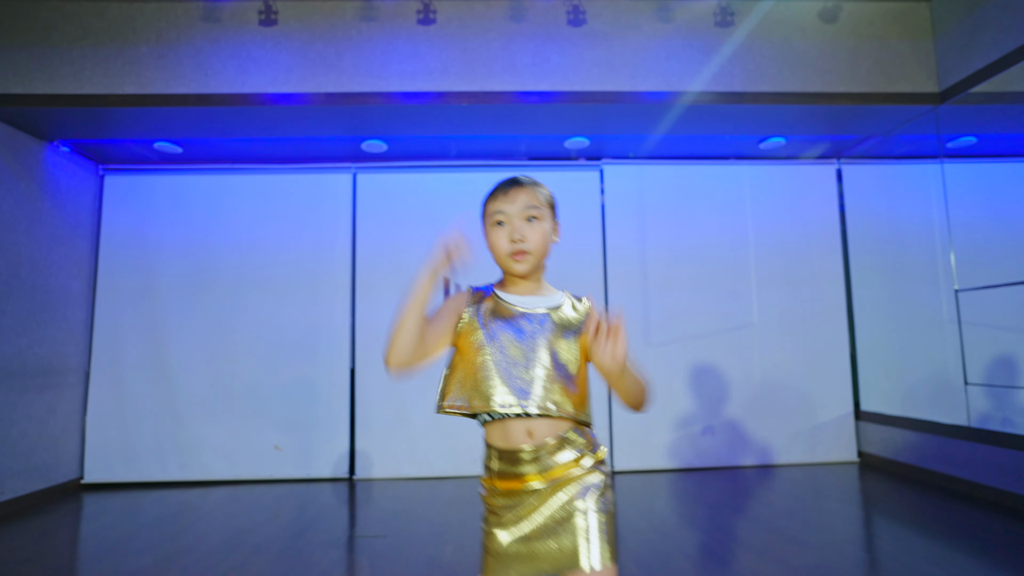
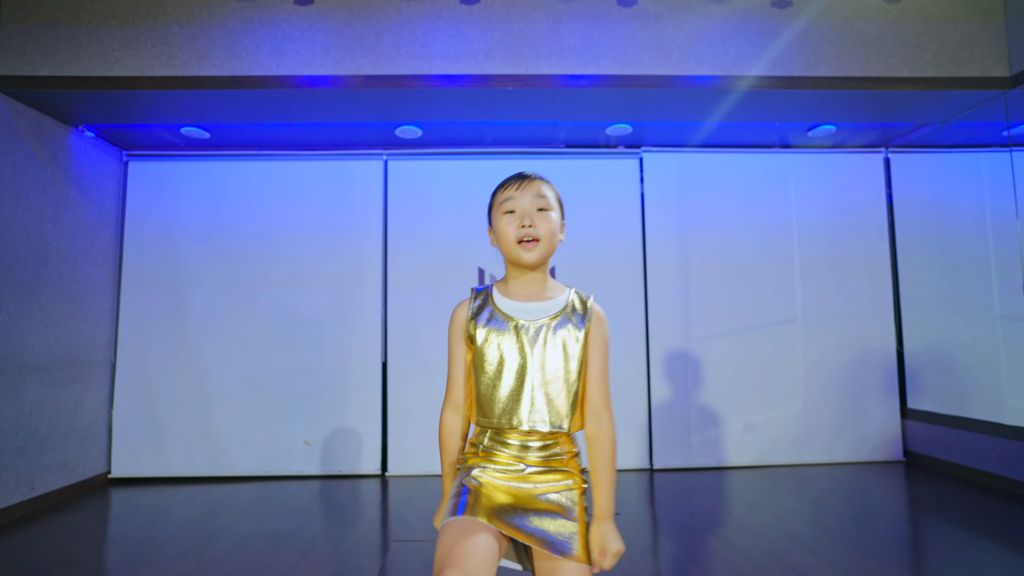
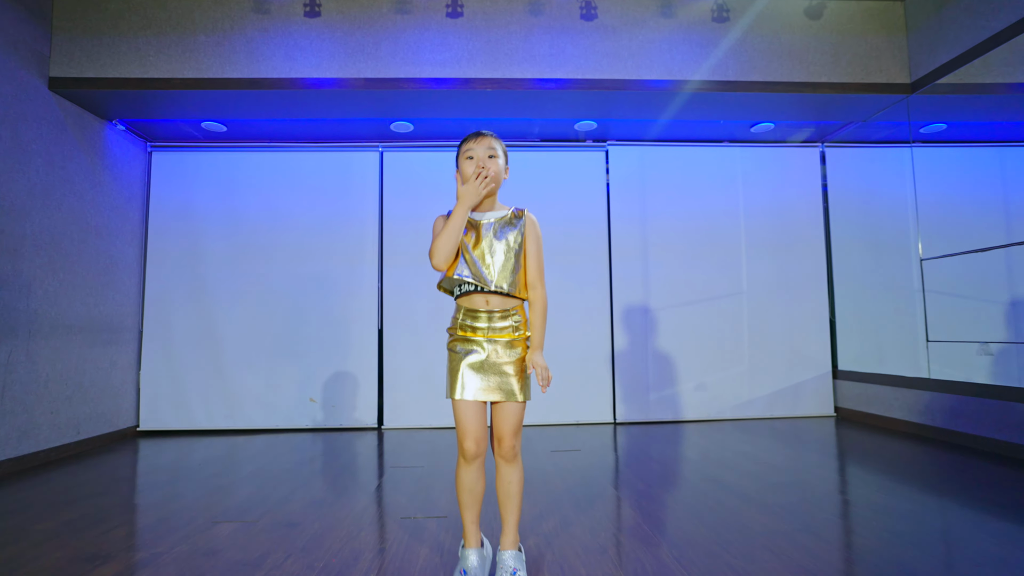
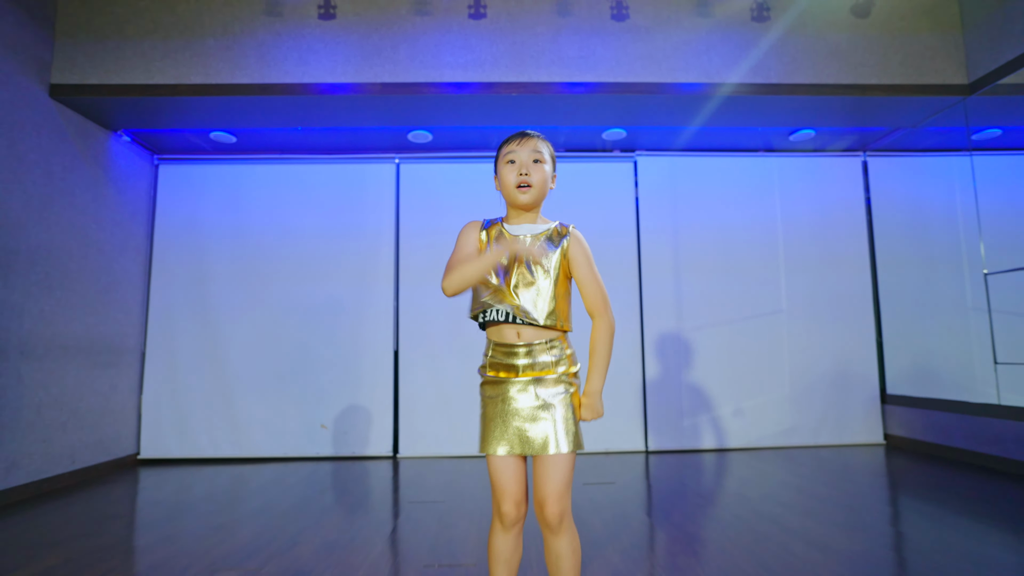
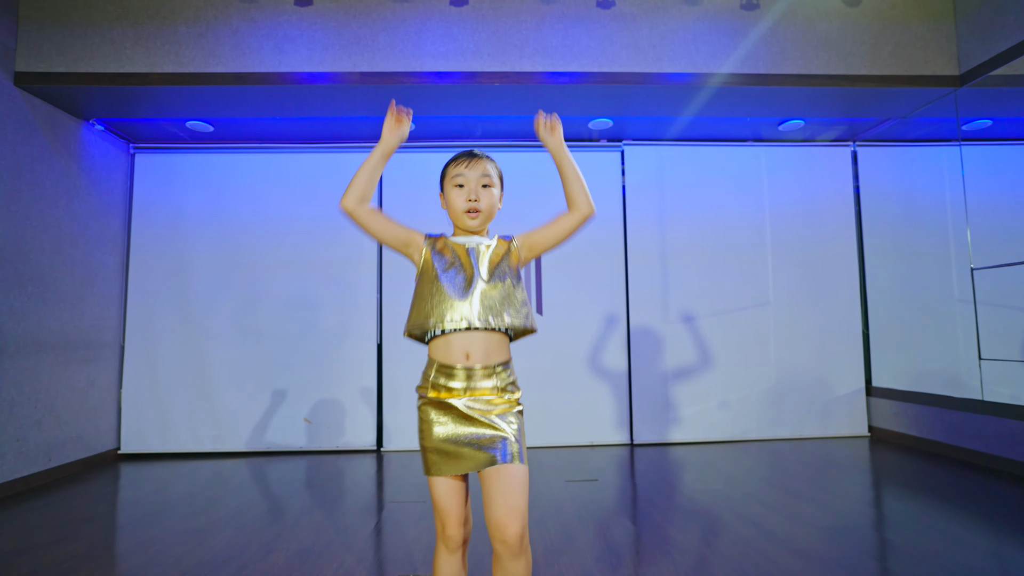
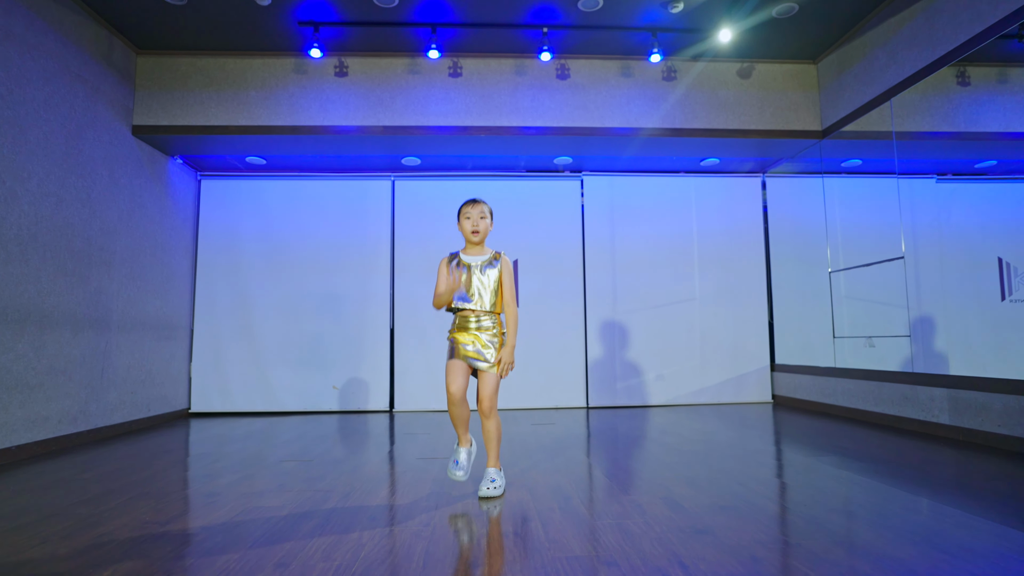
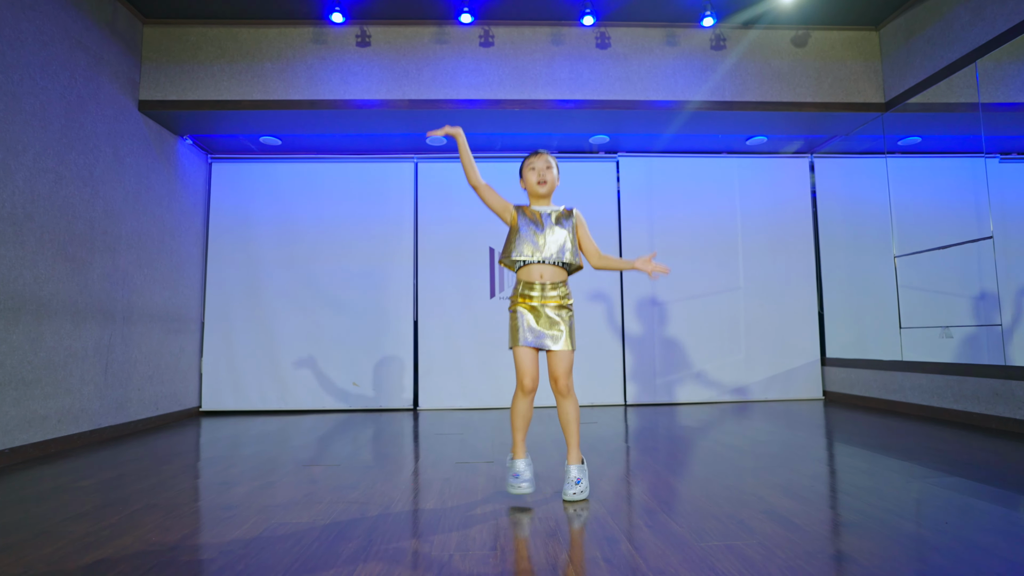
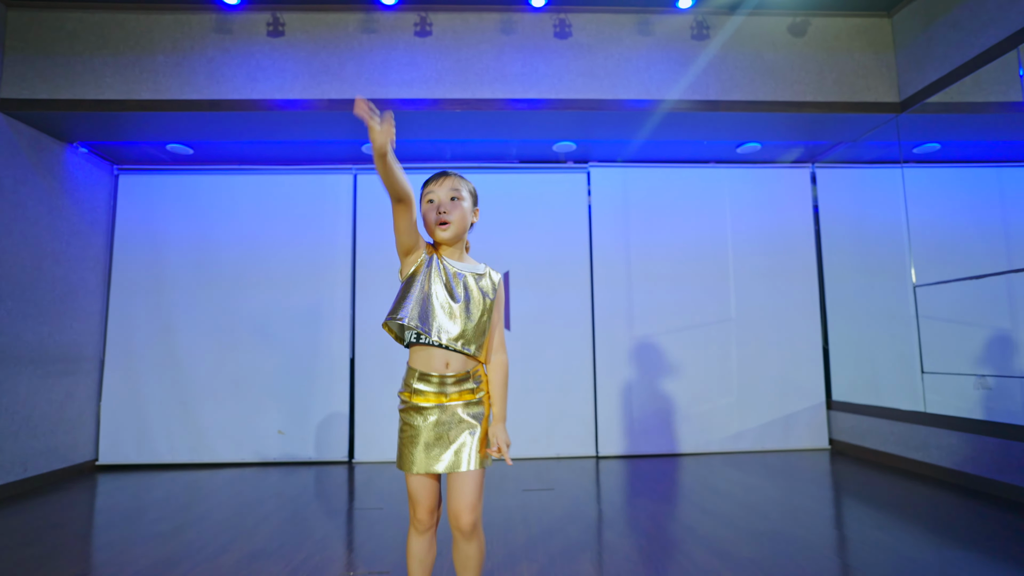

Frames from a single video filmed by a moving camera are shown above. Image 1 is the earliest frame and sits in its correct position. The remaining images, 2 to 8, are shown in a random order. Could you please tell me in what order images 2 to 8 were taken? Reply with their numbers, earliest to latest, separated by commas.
8, 6, 3, 7, 5, 2, 4
